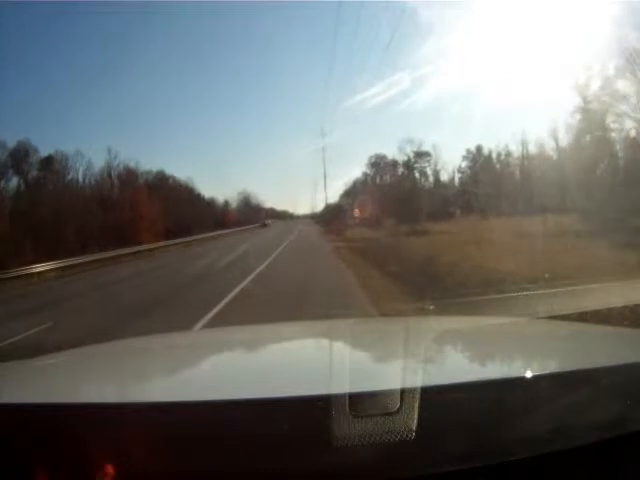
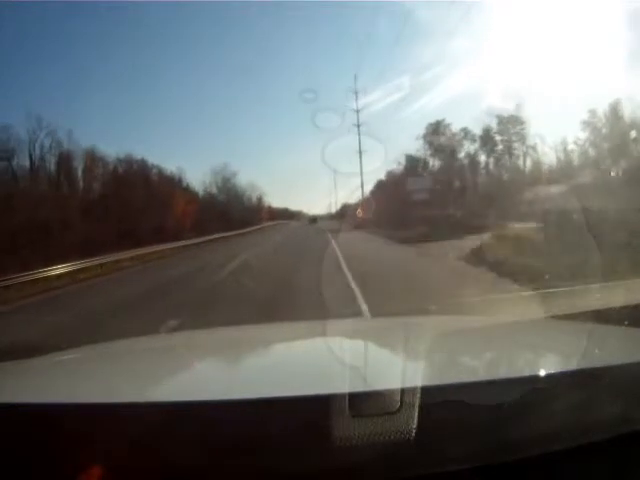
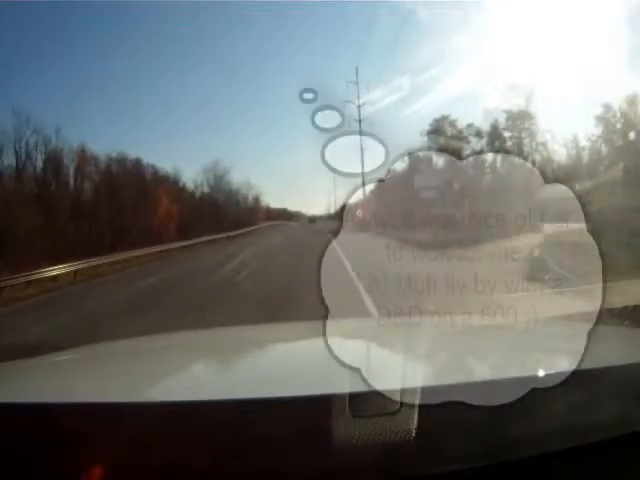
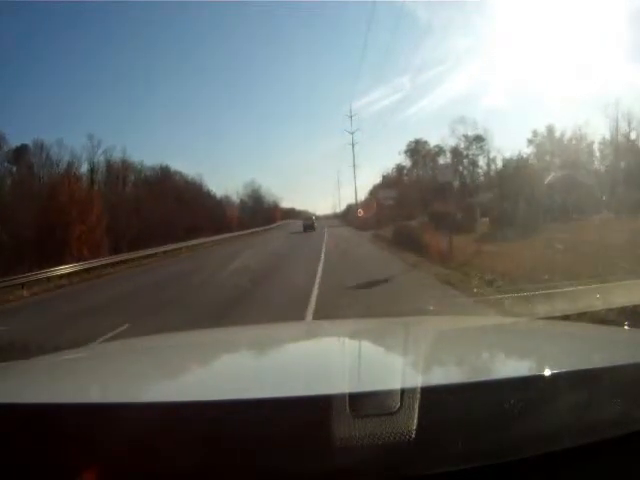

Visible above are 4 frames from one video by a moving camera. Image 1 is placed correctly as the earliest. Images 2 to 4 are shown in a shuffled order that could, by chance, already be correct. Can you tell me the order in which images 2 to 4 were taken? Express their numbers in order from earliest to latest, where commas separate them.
4, 2, 3
